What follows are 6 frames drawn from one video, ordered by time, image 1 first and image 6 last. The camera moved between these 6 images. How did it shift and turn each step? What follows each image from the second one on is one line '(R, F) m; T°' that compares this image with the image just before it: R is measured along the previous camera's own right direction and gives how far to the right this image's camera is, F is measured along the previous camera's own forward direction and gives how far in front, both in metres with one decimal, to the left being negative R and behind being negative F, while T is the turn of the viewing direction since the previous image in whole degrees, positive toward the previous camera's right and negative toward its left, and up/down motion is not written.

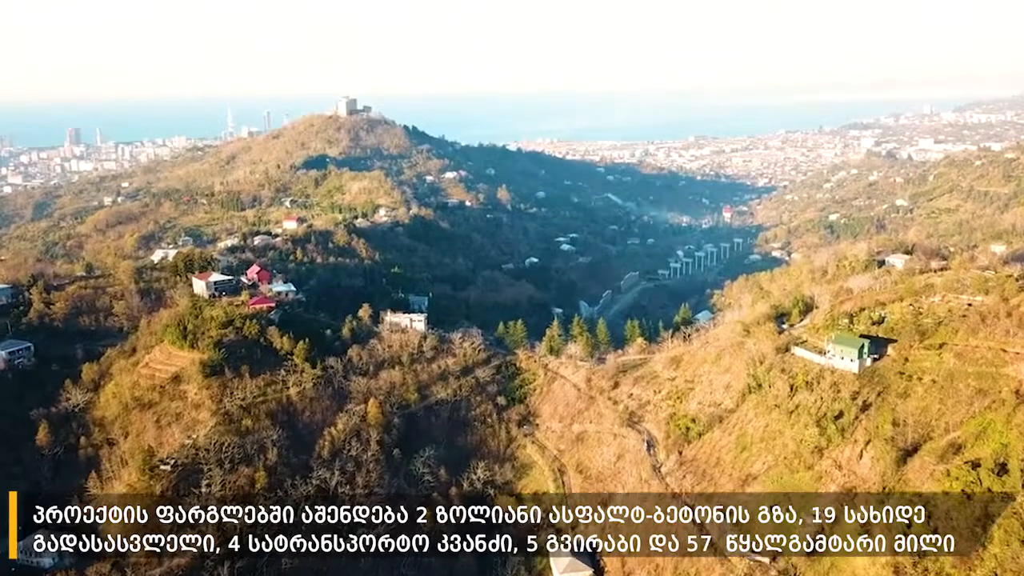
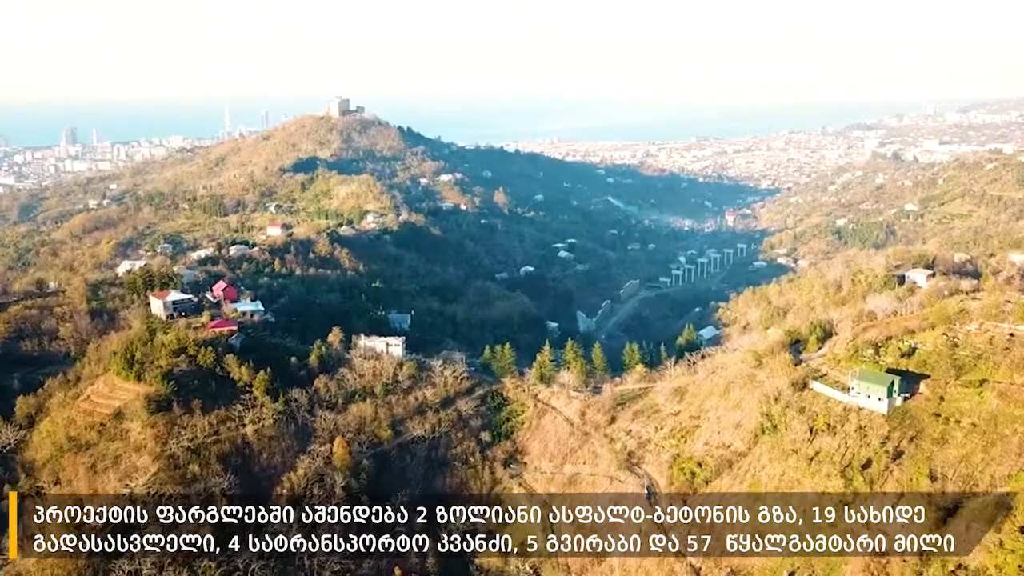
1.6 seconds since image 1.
(+0.6, +3.1) m; 0°
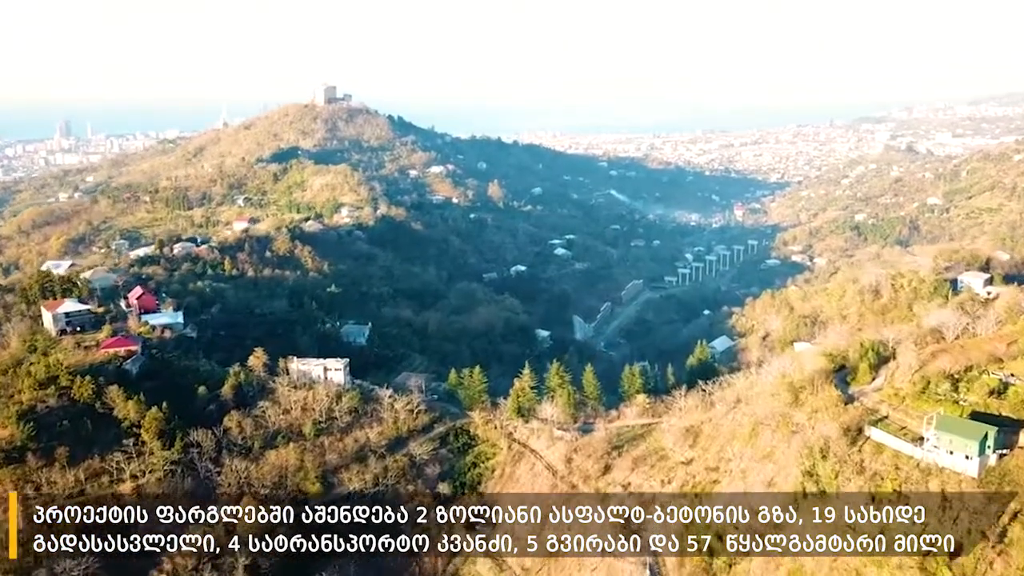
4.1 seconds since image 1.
(+1.1, +6.1) m; 0°
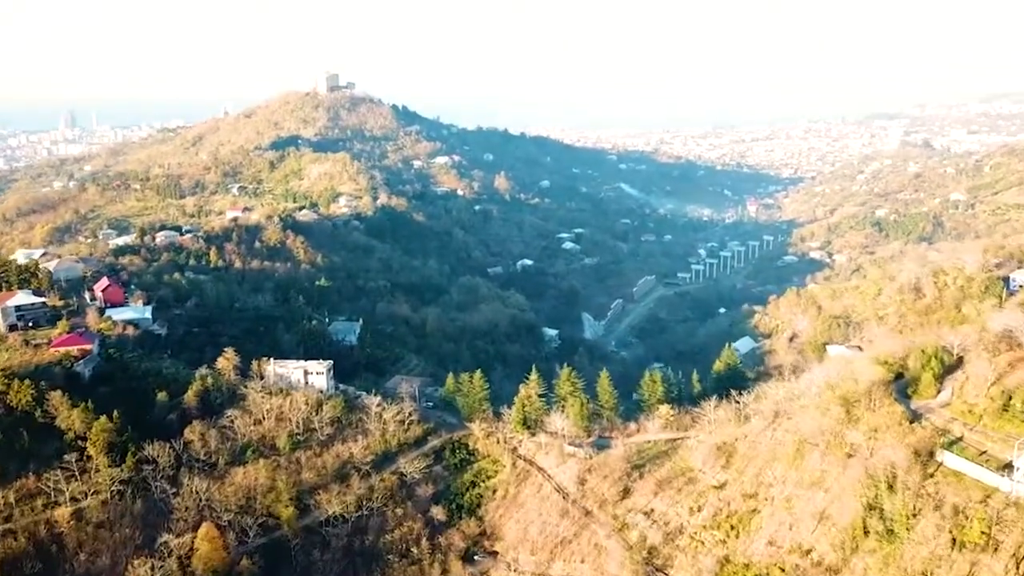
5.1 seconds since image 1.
(0.0, +2.9) m; 0°
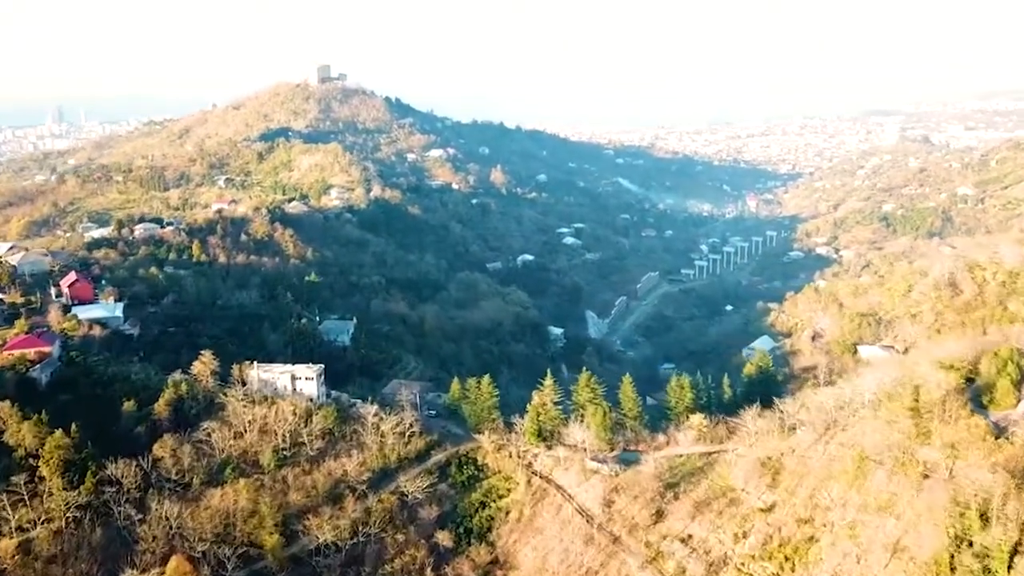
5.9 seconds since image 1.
(-0.5, +2.3) m; +1°
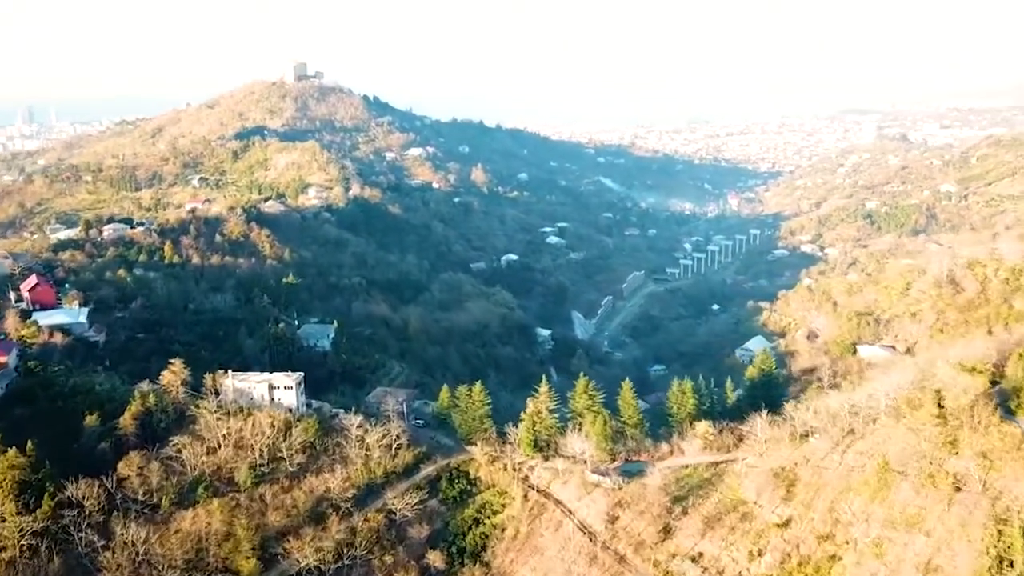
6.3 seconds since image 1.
(-0.3, +1.2) m; +2°
